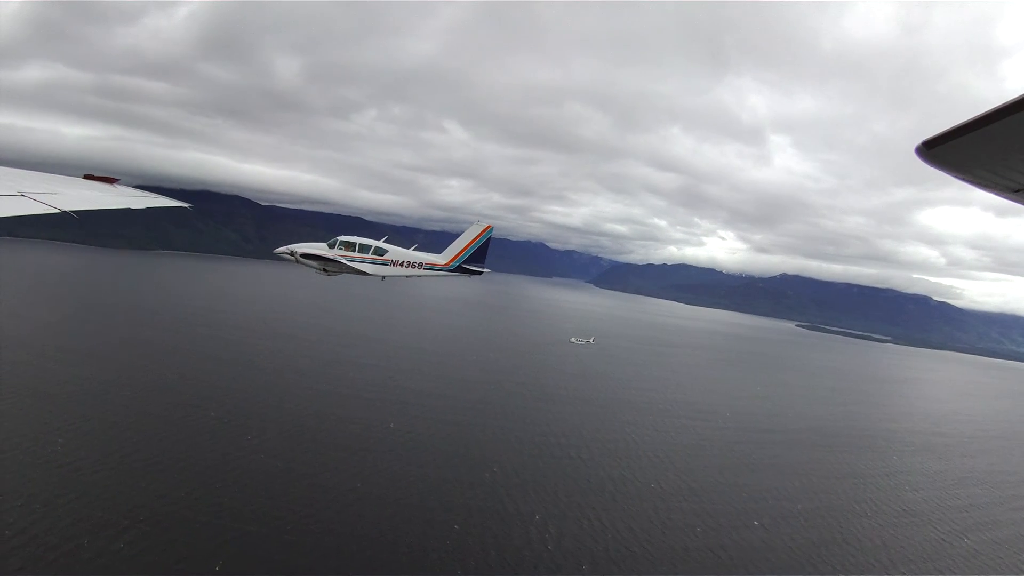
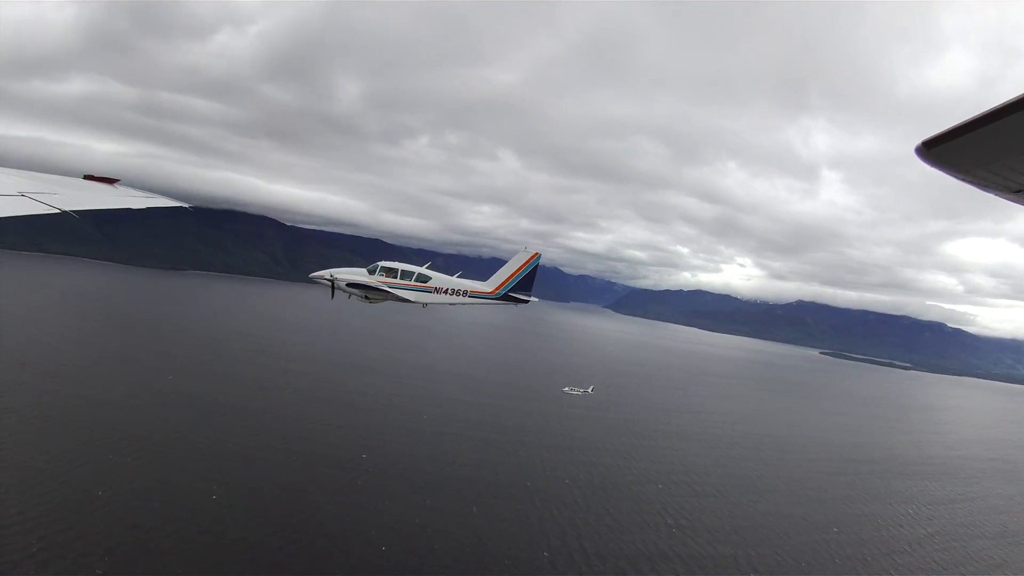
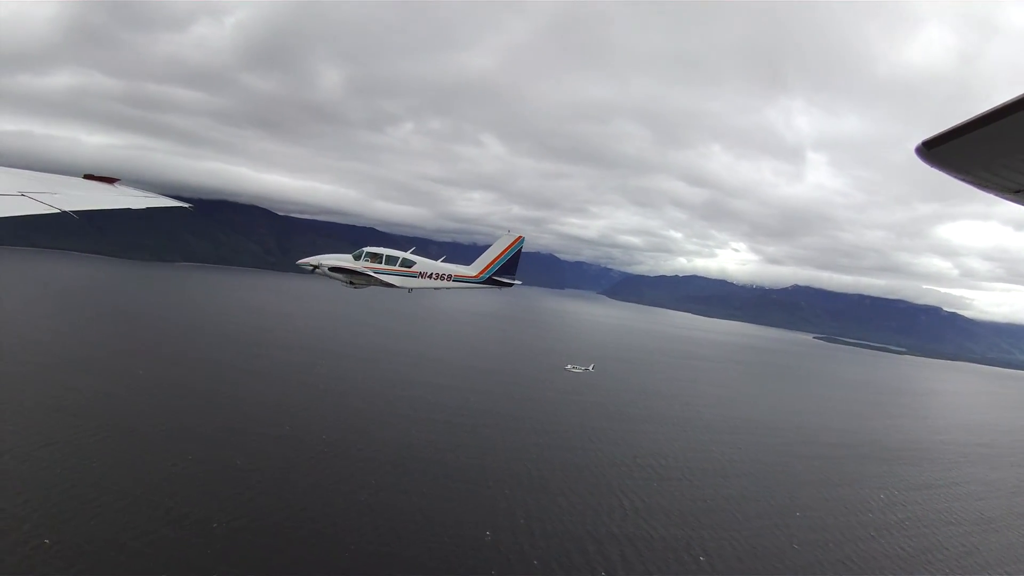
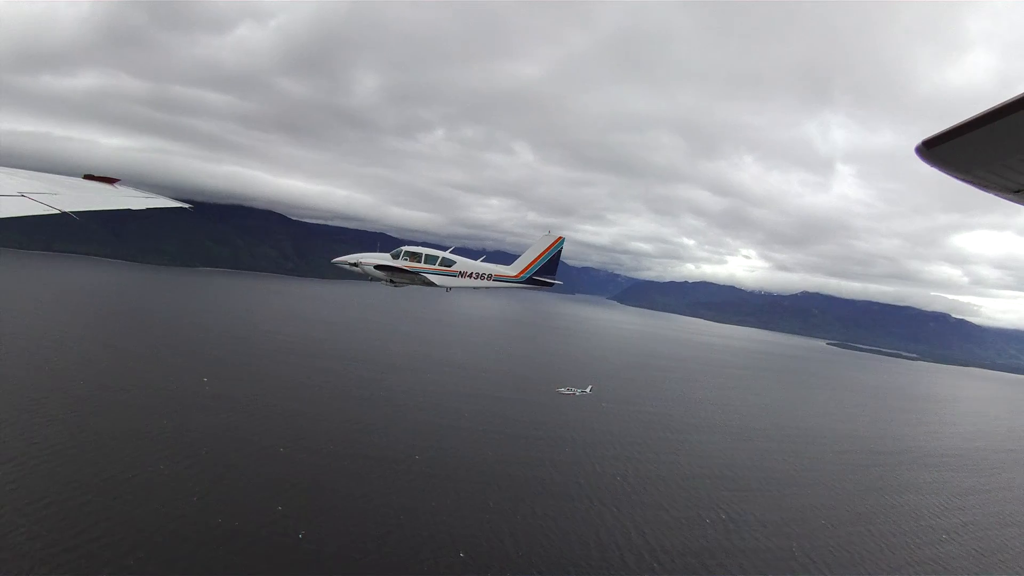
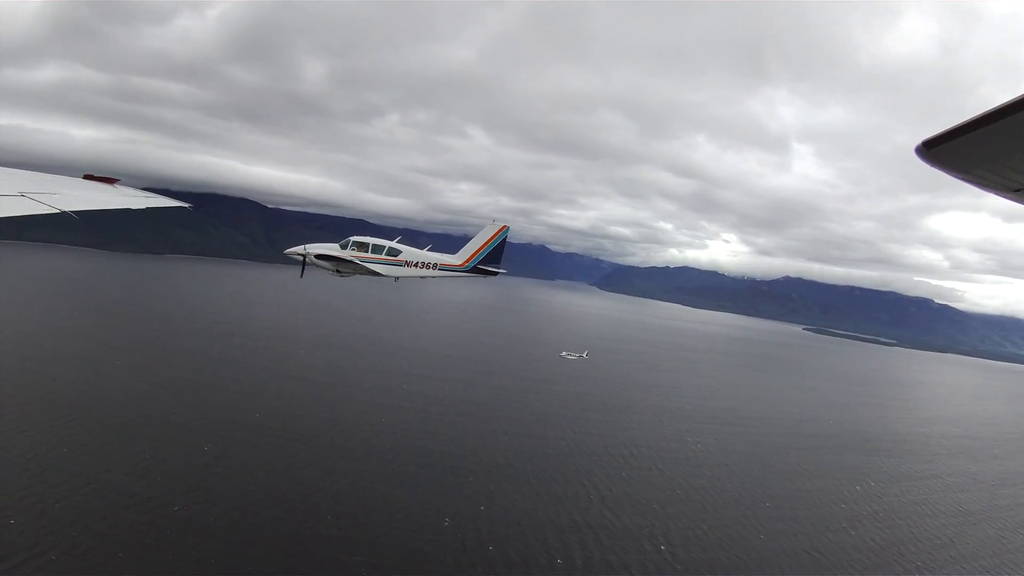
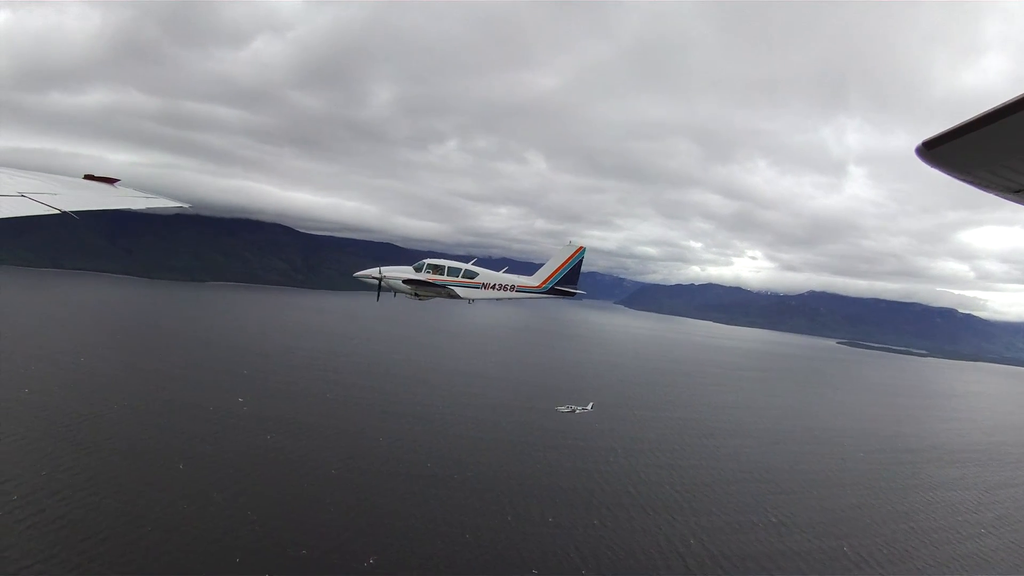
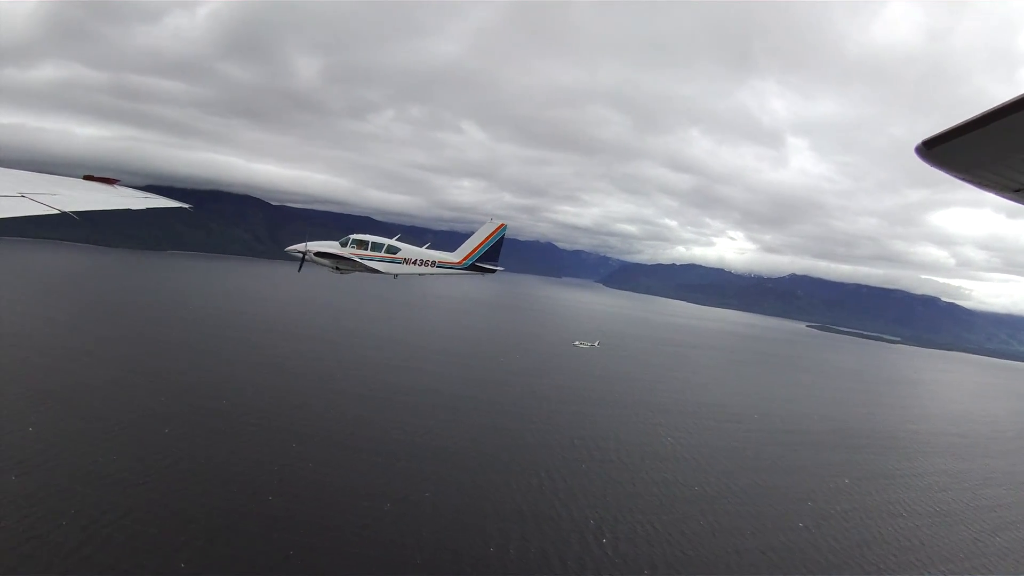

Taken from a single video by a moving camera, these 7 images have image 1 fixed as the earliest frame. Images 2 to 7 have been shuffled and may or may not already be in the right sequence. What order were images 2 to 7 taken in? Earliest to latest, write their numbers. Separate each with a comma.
7, 5, 3, 2, 4, 6
